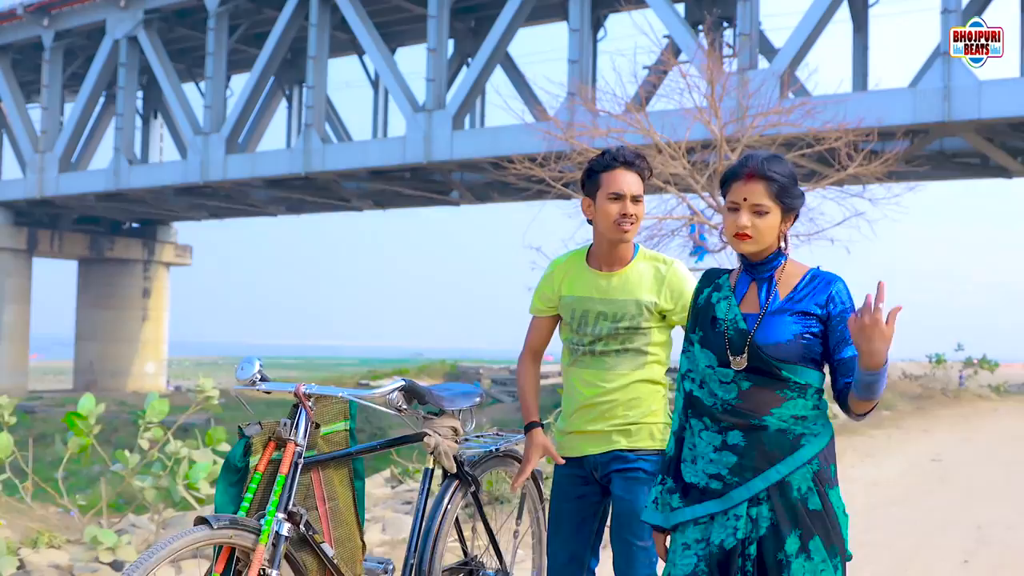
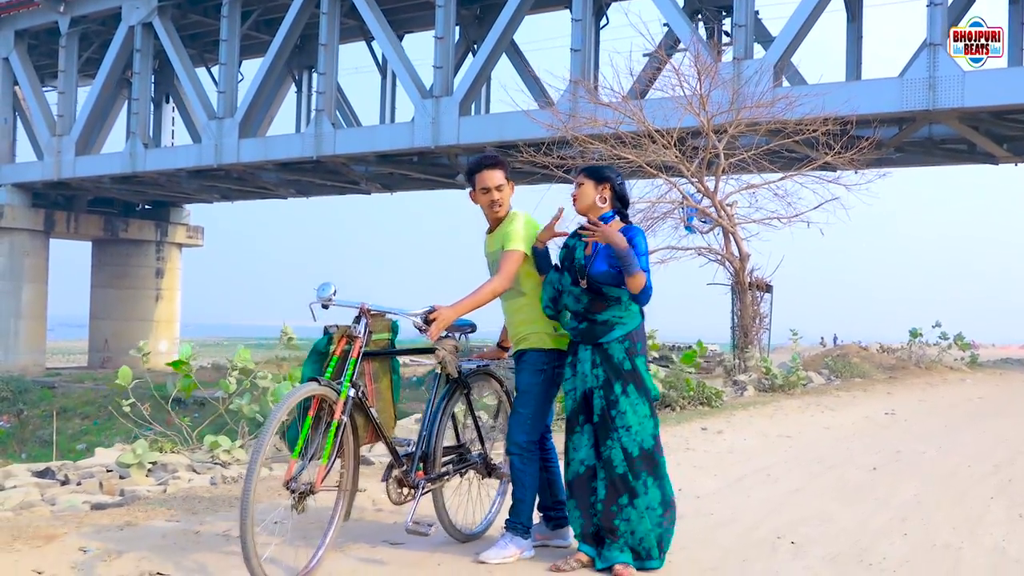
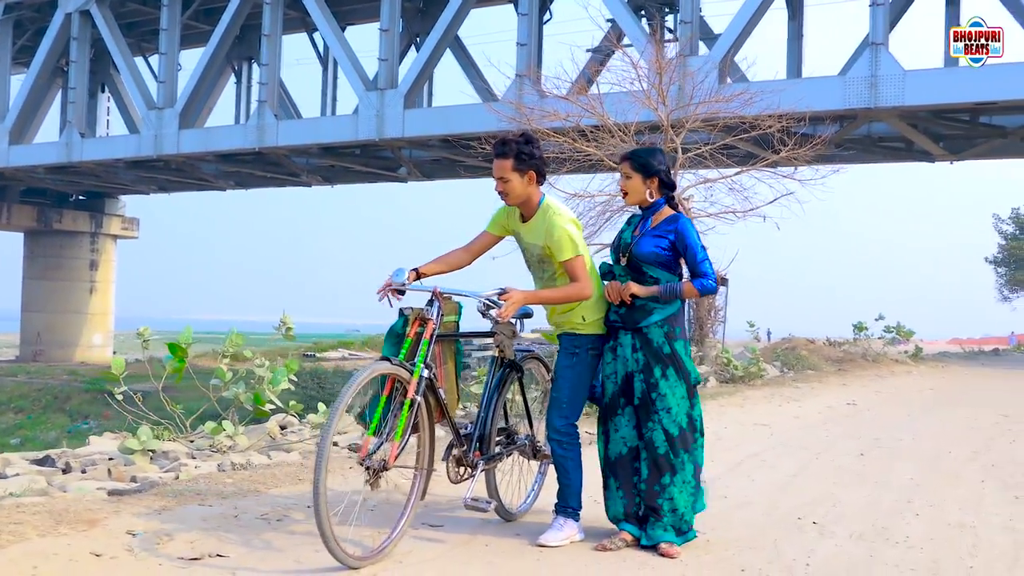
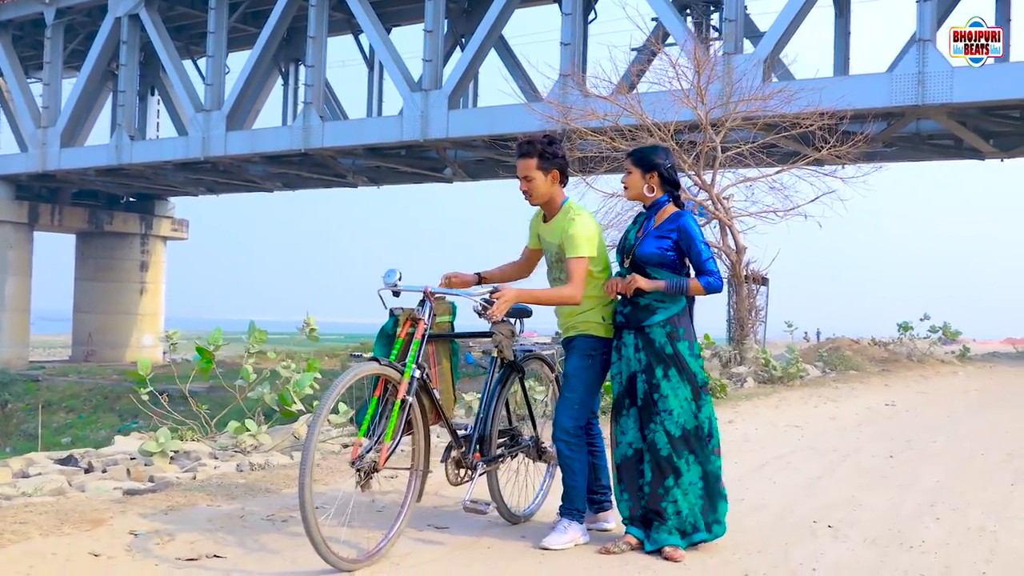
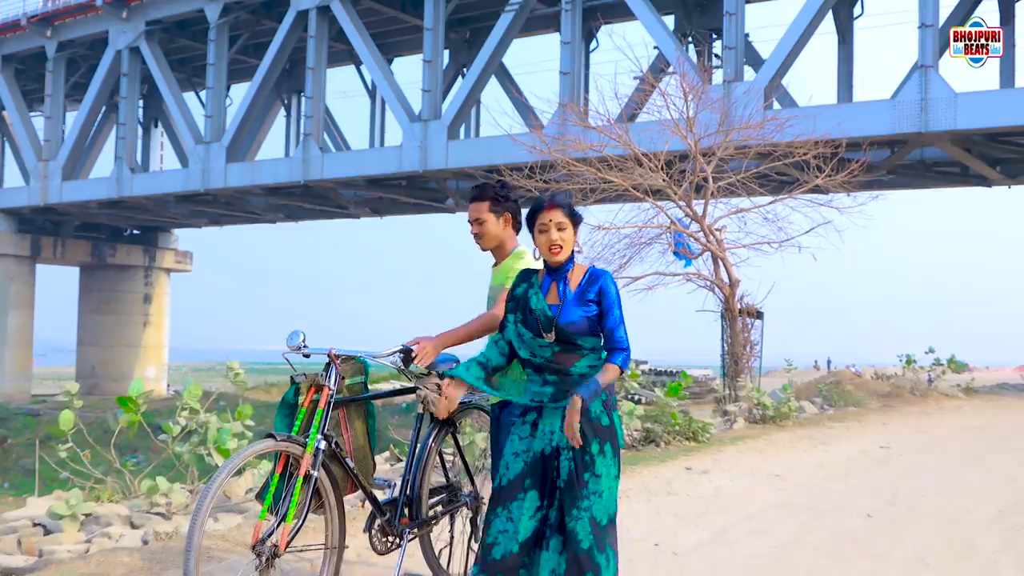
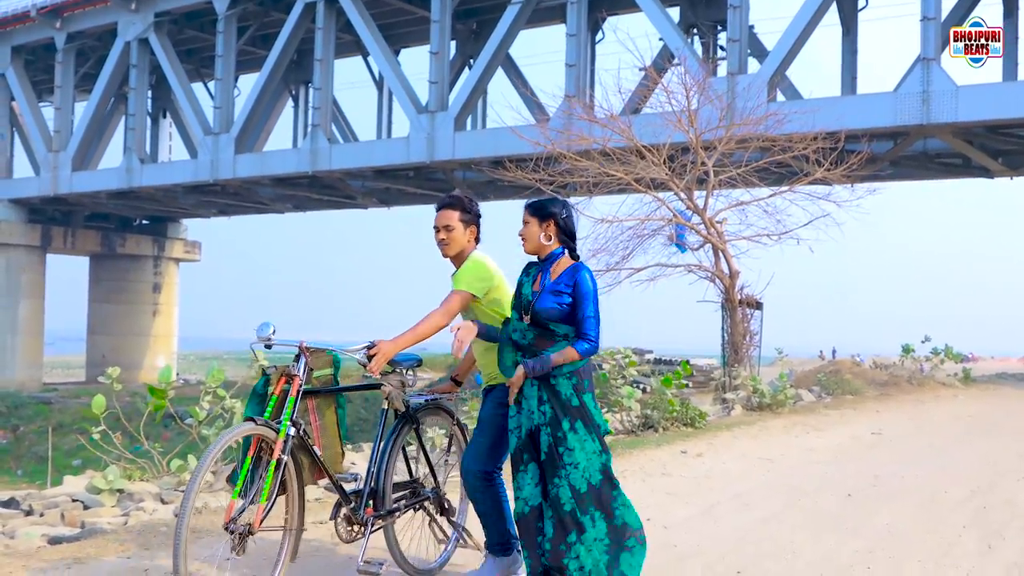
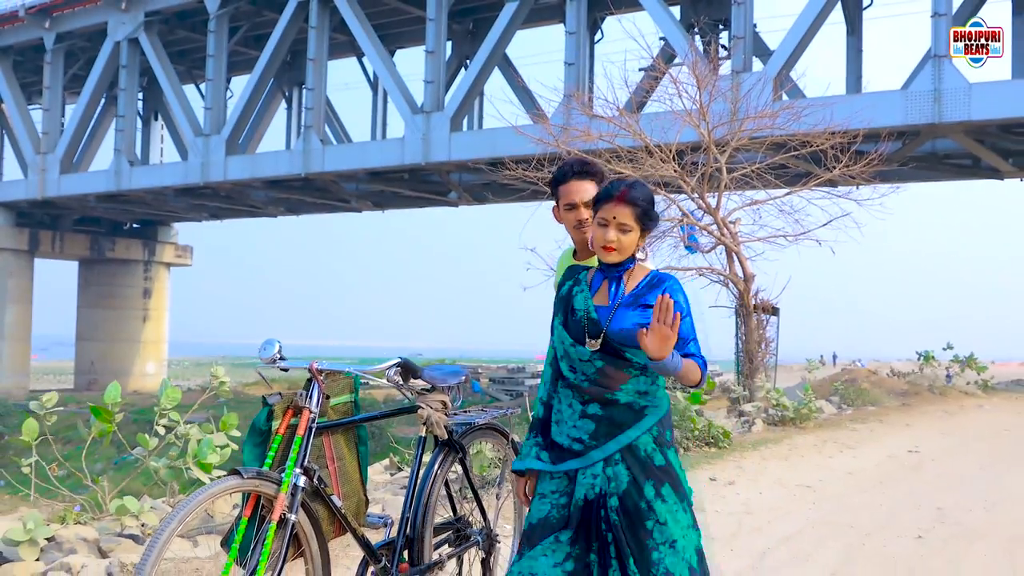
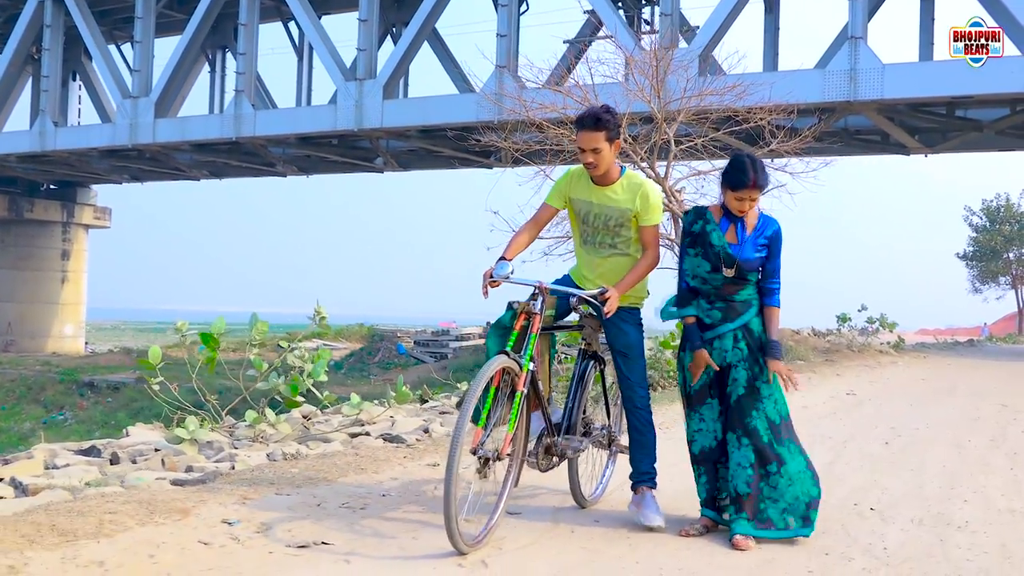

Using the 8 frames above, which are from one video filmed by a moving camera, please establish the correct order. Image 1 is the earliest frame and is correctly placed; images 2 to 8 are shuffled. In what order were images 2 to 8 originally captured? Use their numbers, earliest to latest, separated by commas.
7, 5, 6, 2, 4, 3, 8
